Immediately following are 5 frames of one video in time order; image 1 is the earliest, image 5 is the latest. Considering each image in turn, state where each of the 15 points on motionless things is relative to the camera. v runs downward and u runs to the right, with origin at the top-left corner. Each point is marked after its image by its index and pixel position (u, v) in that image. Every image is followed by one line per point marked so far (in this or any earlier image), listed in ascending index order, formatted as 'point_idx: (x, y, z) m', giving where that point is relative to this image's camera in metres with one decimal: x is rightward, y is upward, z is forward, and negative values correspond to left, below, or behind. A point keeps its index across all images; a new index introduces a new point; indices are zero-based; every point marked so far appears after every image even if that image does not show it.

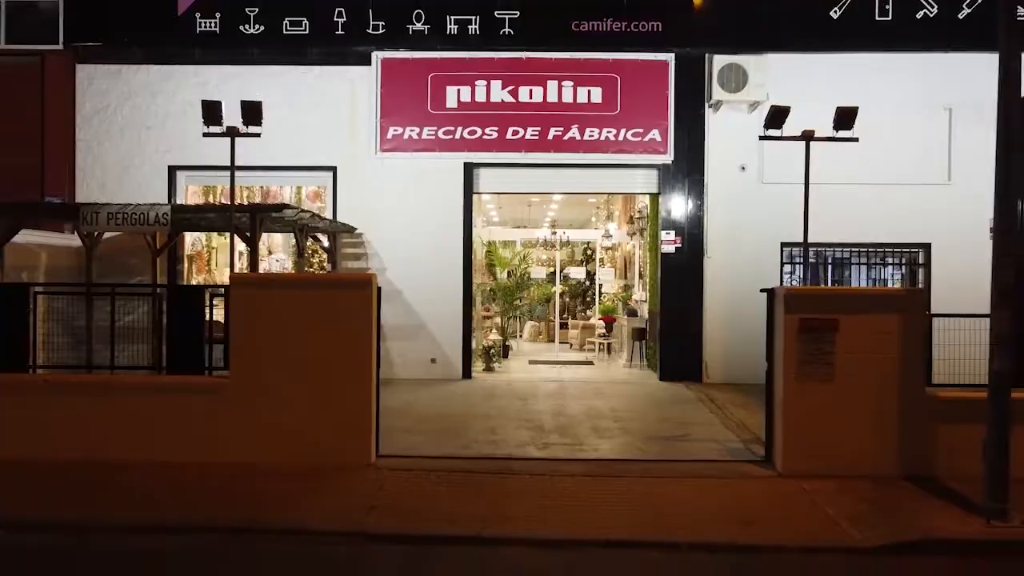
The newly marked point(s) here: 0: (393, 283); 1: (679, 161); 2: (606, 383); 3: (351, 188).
0: (-1.5, +0.1, +9.8) m
1: (+2.0, +1.5, +9.8) m
2: (+1.1, -1.1, +9.6) m
3: (-2.0, +1.2, +9.9) m
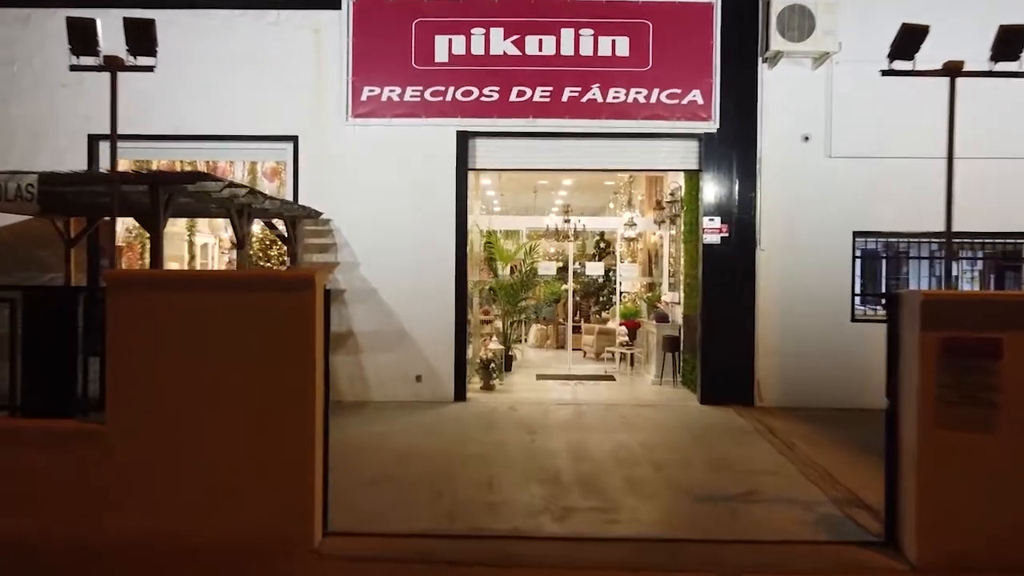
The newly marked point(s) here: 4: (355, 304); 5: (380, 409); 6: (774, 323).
0: (-1.4, +0.1, +7.9) m
1: (+2.1, +1.5, +7.8) m
2: (+1.1, -1.1, +7.7) m
3: (-1.9, +1.2, +7.9) m
4: (-1.5, -0.2, +7.9) m
5: (-1.2, -1.1, +7.6) m
6: (+2.5, -0.3, +7.8) m
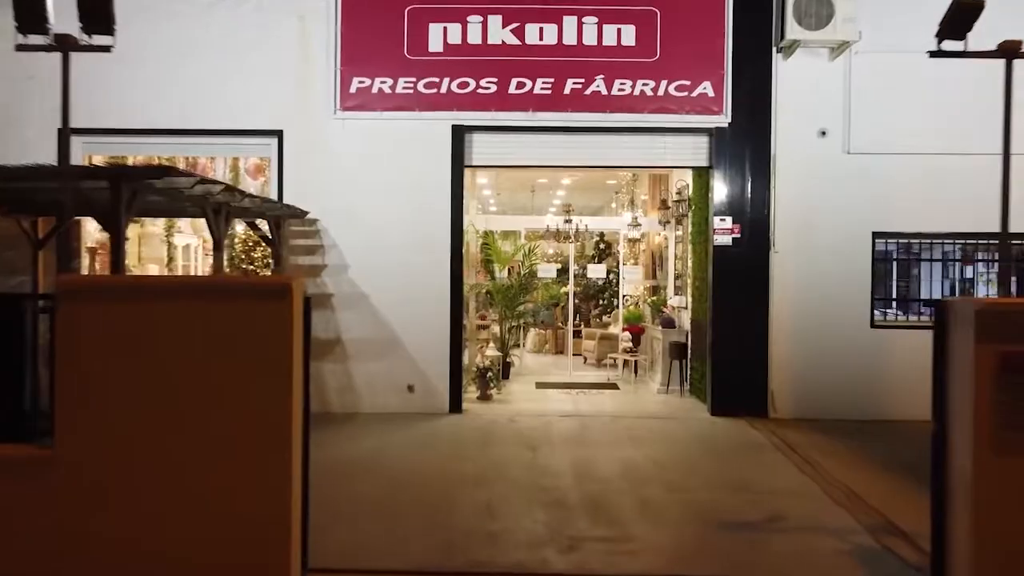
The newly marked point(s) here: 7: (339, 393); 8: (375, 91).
0: (-1.4, 0.0, +7.4) m
1: (+2.1, +1.5, +7.4) m
2: (+1.1, -1.2, +7.2) m
3: (-1.9, +1.2, +7.4) m
4: (-1.5, -0.2, +7.4) m
5: (-1.2, -1.2, +7.1) m
6: (+2.5, -0.4, +7.4) m
7: (-1.6, -1.0, +7.4) m
8: (-1.2, +1.8, +7.4) m
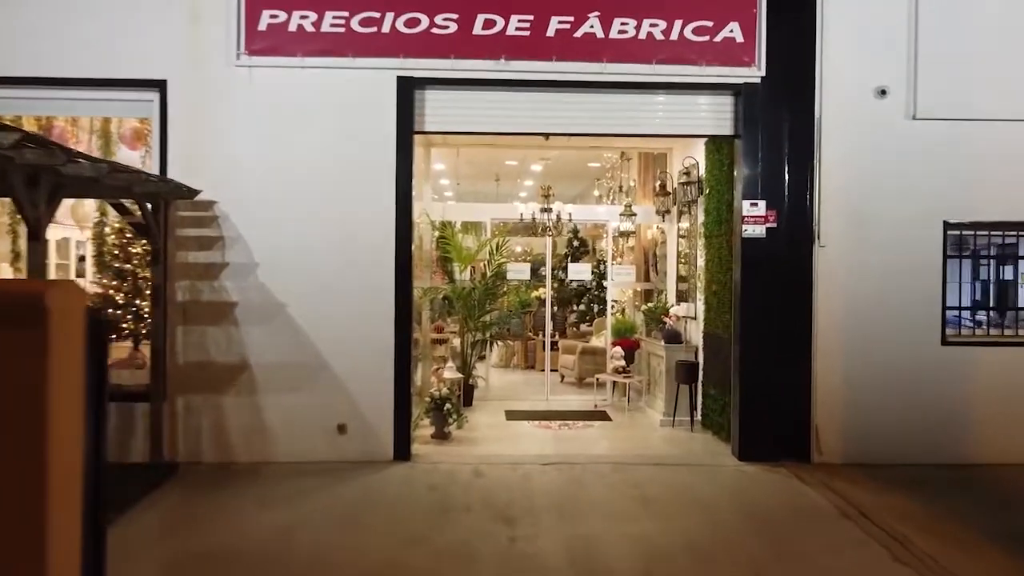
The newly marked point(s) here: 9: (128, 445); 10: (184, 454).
0: (-1.7, 0.0, +5.5) m
1: (+1.8, +1.4, +5.7) m
2: (+0.9, -1.2, +5.5) m
3: (-2.2, +1.1, +5.5) m
4: (-1.8, -0.2, +5.5) m
5: (-1.5, -1.2, +5.2) m
6: (+2.3, -0.4, +5.7) m
7: (-1.8, -1.0, +5.5) m
8: (-1.5, +1.8, +5.5) m
9: (-2.6, -1.0, +5.4) m
10: (-2.2, -1.1, +5.5) m
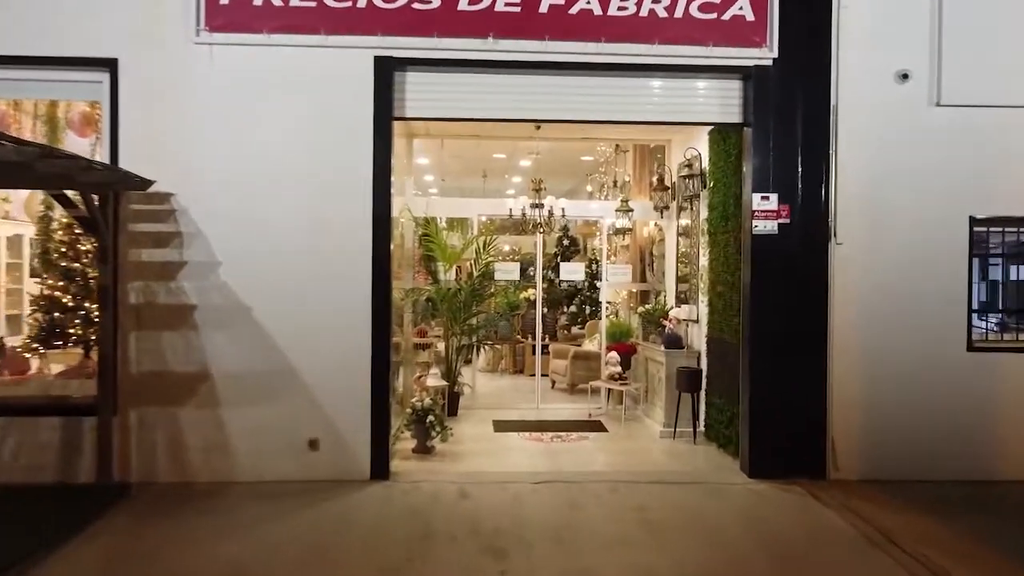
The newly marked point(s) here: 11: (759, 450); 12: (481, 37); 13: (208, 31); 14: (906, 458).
0: (-1.7, 0.0, +5.0) m
1: (+1.8, +1.4, +5.2) m
2: (+0.8, -1.2, +5.0) m
3: (-2.2, +1.1, +5.0) m
4: (-1.8, -0.3, +5.0) m
5: (-1.5, -1.2, +4.7) m
6: (+2.2, -0.4, +5.2) m
7: (-1.9, -1.0, +5.0) m
8: (-1.5, +1.7, +5.0) m
9: (-2.6, -1.1, +4.9) m
10: (-2.3, -1.1, +5.0) m
11: (+1.6, -1.0, +5.2) m
12: (-0.2, +1.6, +5.0) m
13: (-1.9, +1.6, +5.0) m
14: (+2.5, -1.1, +5.2) m
